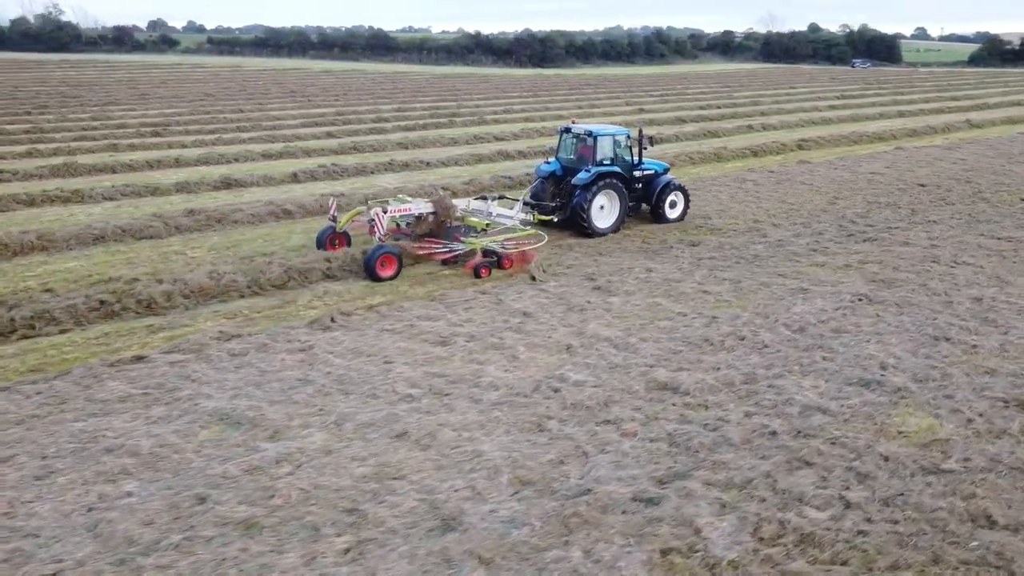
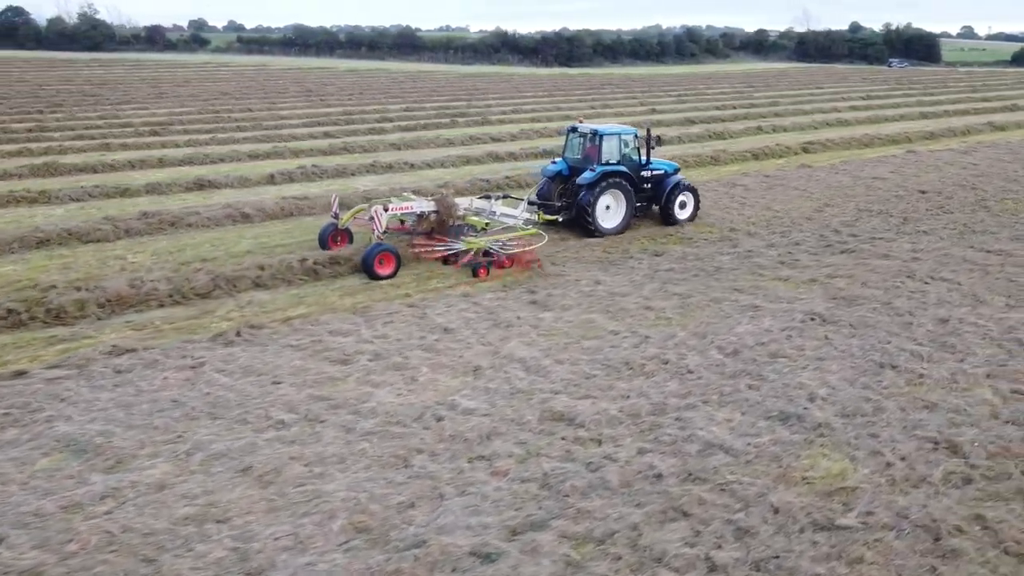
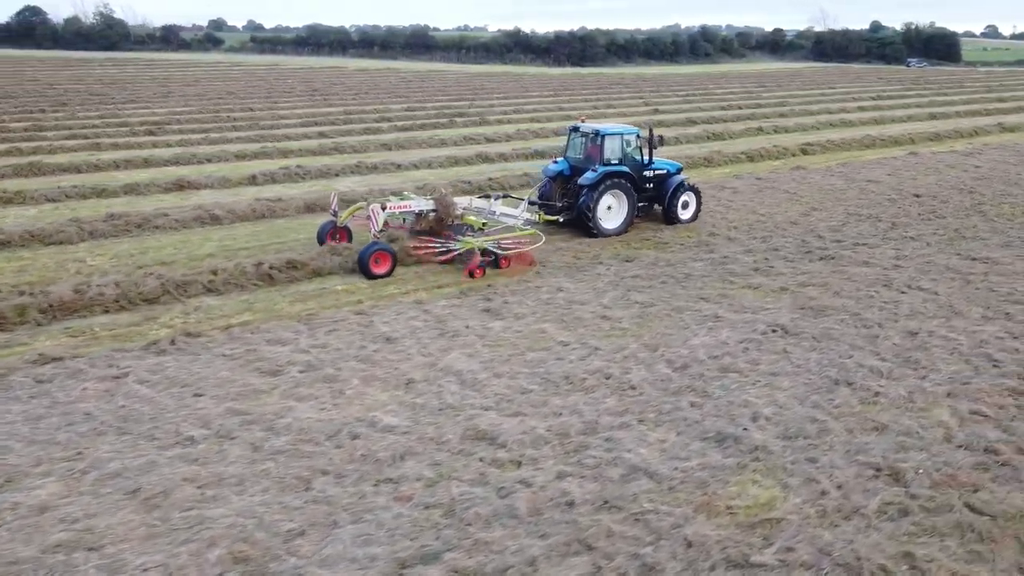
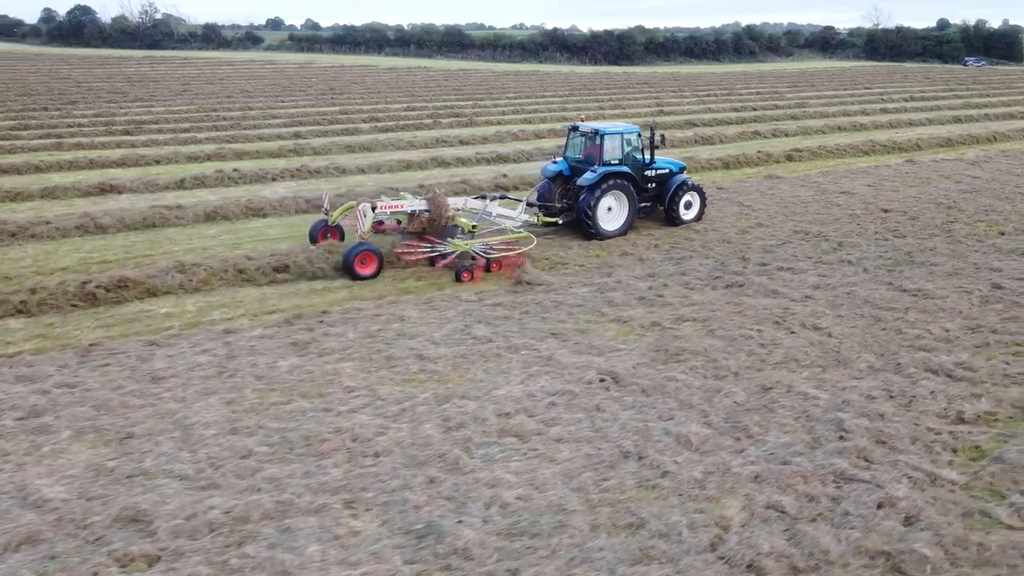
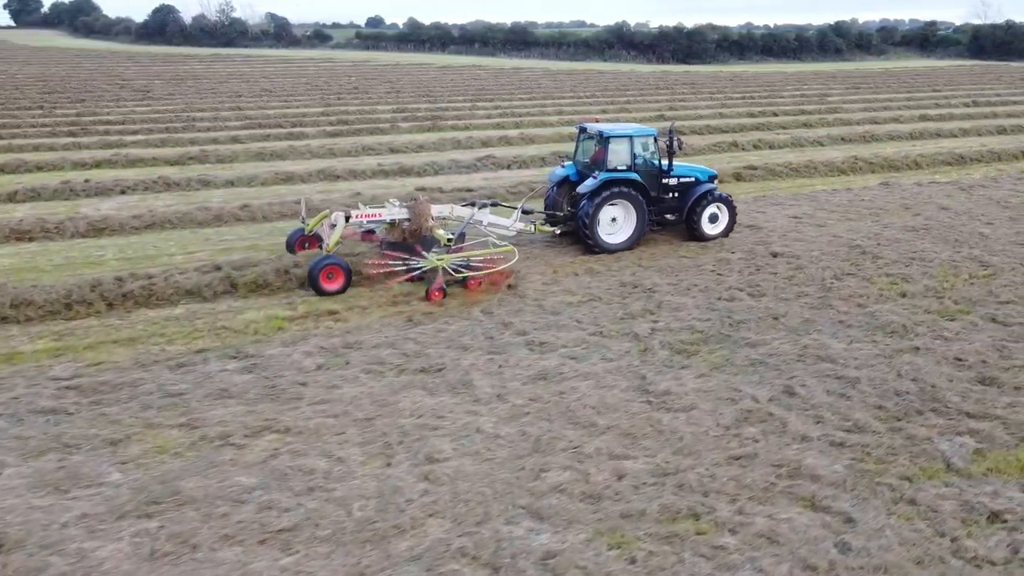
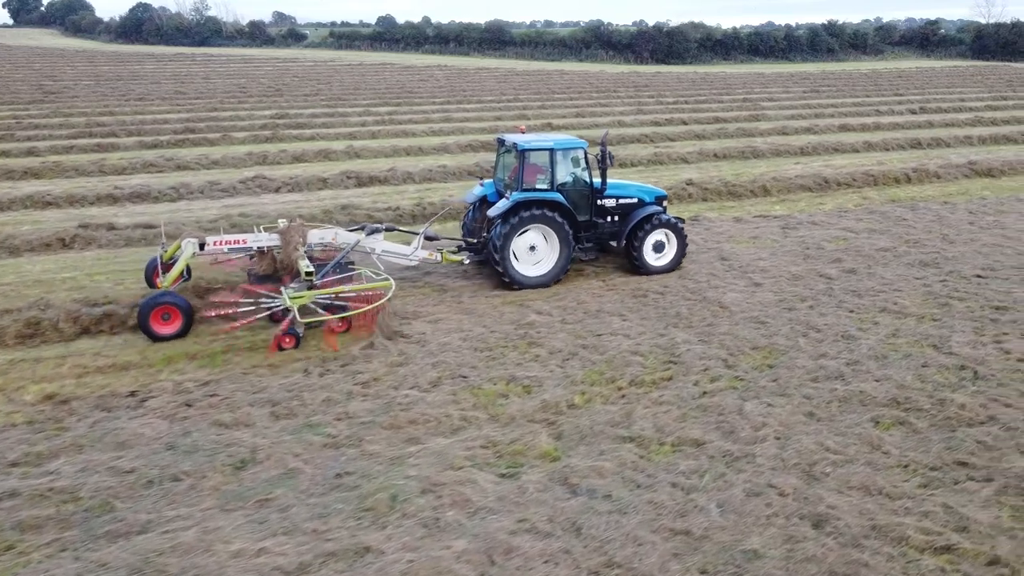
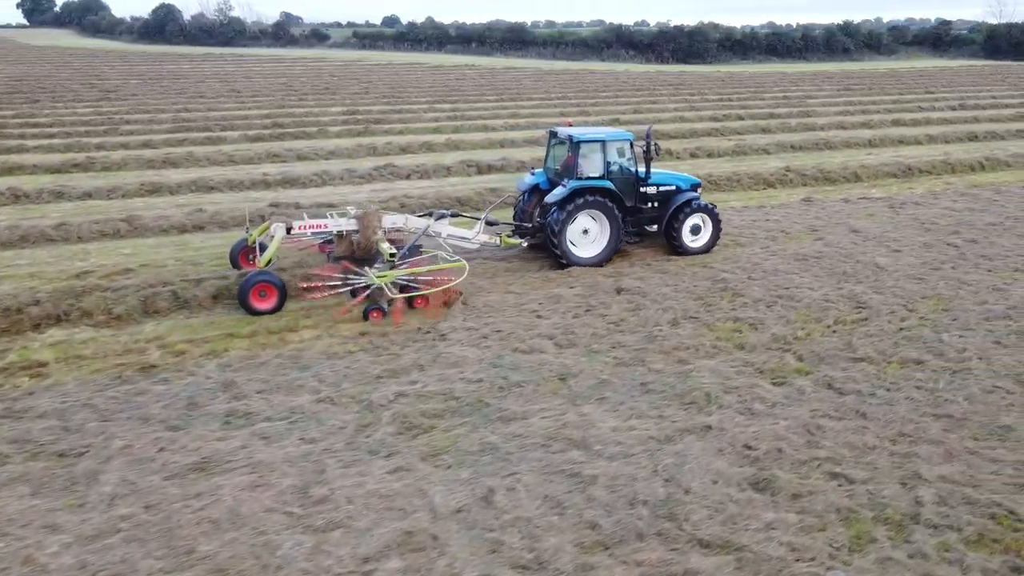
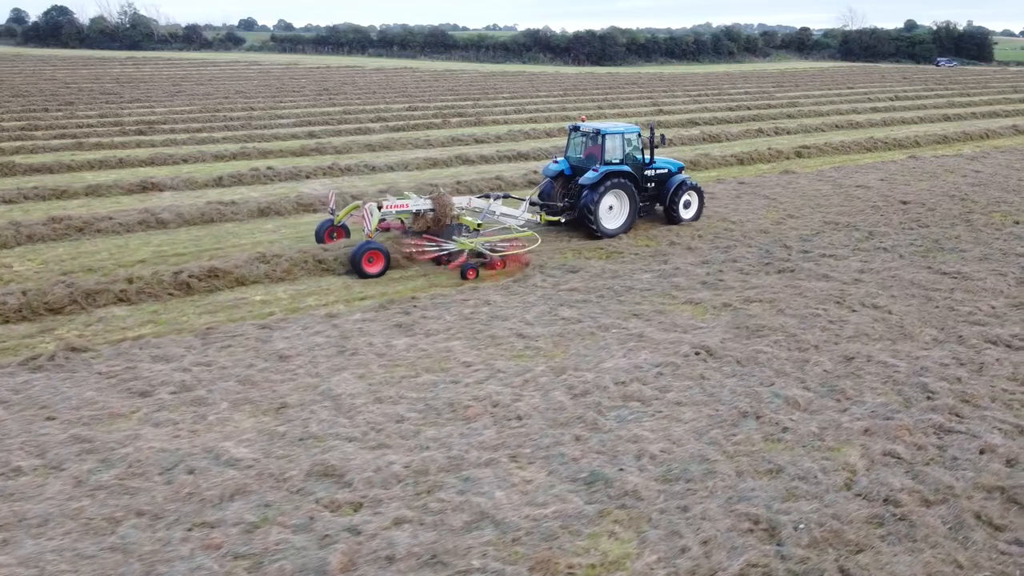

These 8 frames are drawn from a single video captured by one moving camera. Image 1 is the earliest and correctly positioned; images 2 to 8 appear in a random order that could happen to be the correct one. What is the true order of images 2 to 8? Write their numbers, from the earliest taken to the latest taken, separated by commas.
2, 3, 8, 4, 5, 7, 6
